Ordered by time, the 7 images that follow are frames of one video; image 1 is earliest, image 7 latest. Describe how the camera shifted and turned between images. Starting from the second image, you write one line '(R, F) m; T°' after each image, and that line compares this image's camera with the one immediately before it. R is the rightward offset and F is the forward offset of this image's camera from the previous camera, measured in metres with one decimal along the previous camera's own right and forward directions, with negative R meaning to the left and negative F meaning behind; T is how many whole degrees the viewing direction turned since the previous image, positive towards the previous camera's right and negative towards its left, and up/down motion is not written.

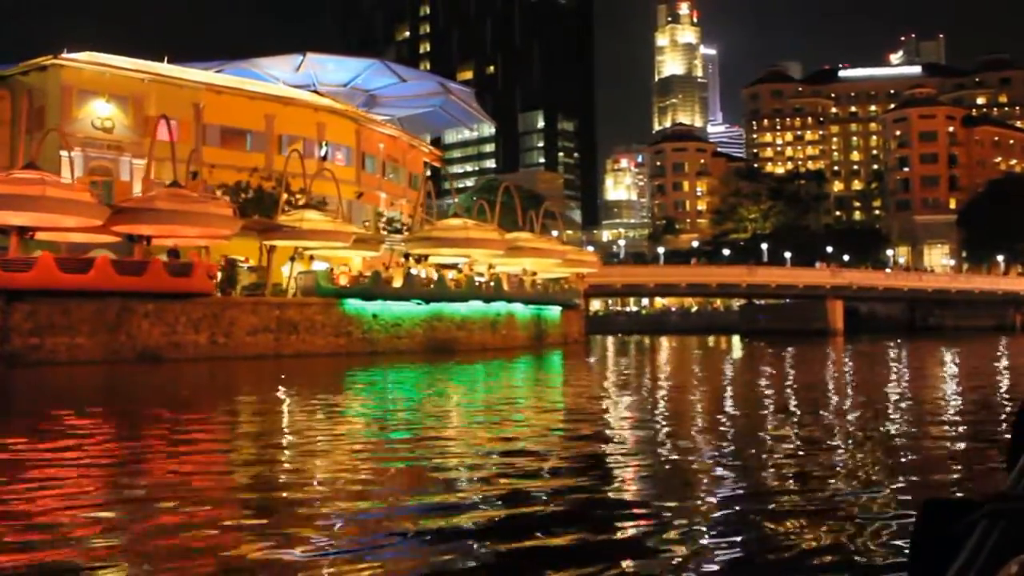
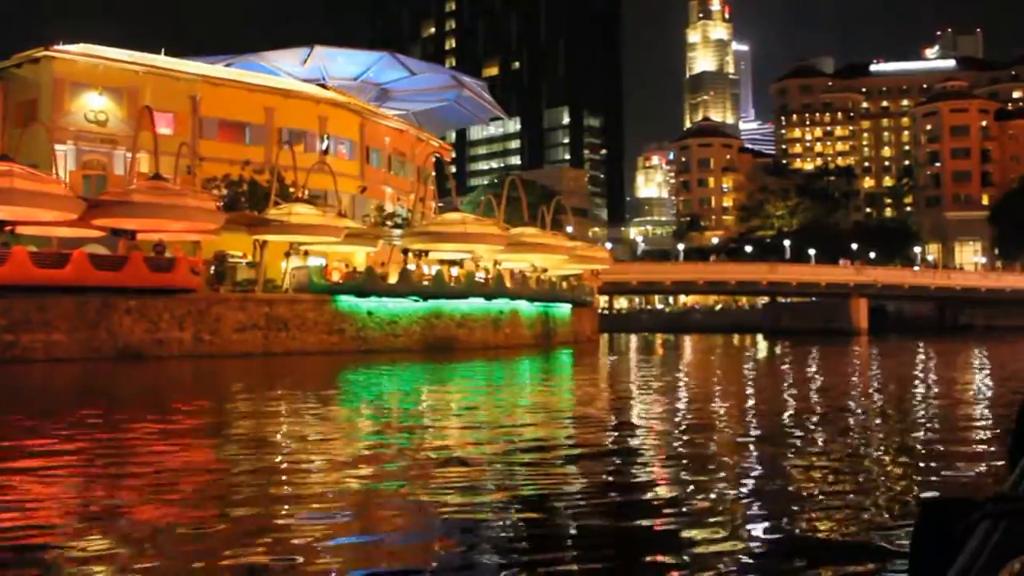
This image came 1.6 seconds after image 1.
(+1.0, +1.1) m; -2°
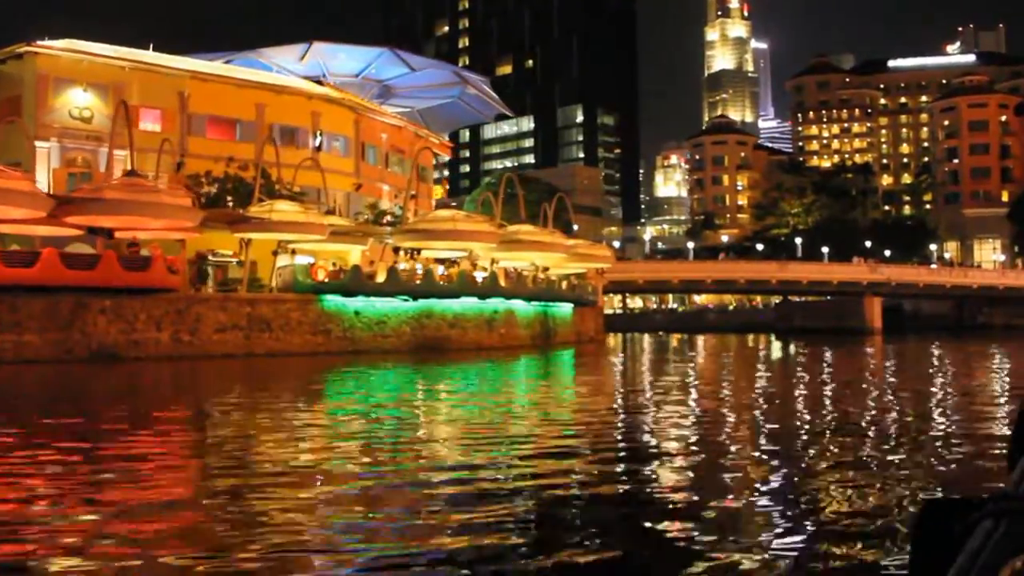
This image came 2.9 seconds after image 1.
(+0.9, +1.0) m; -1°
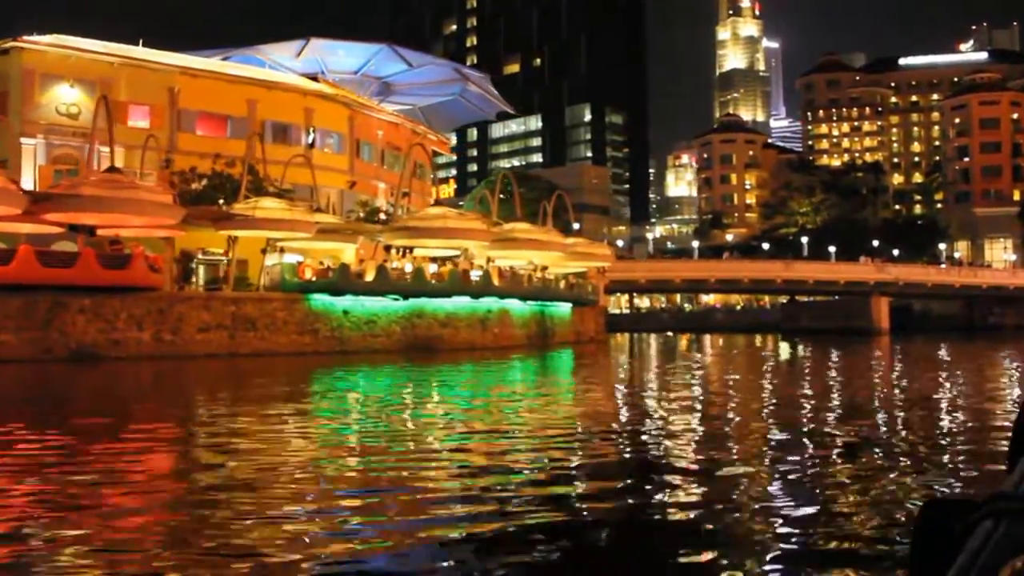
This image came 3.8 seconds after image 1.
(+0.6, +0.7) m; -1°
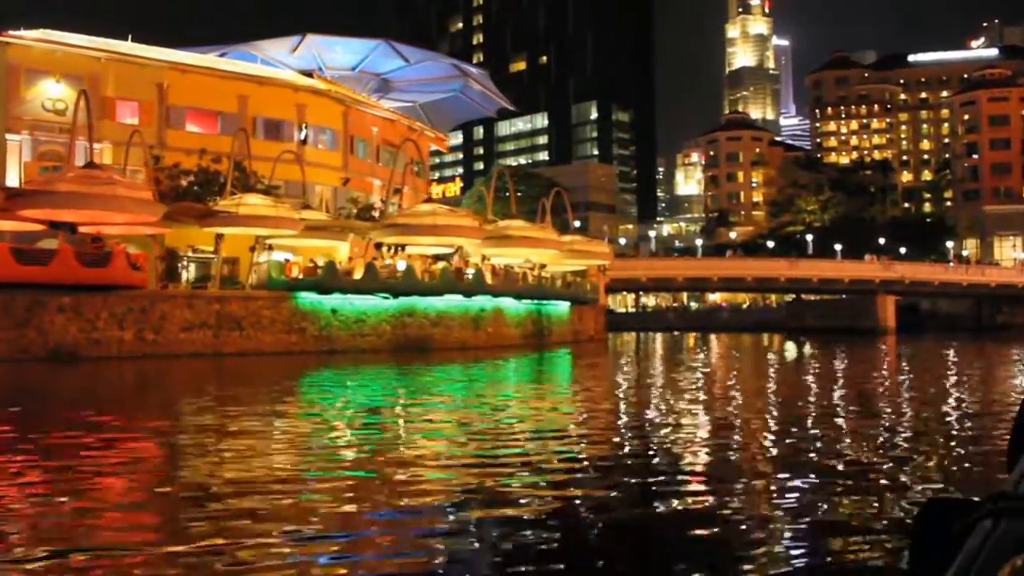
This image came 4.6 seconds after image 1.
(+0.5, +0.6) m; -1°
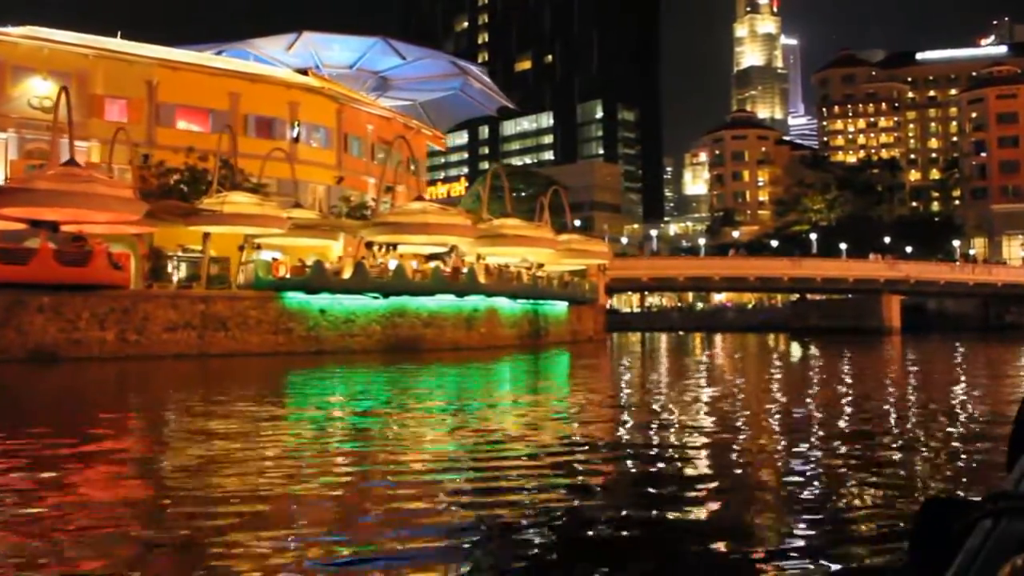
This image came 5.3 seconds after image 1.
(+0.5, +0.6) m; -1°
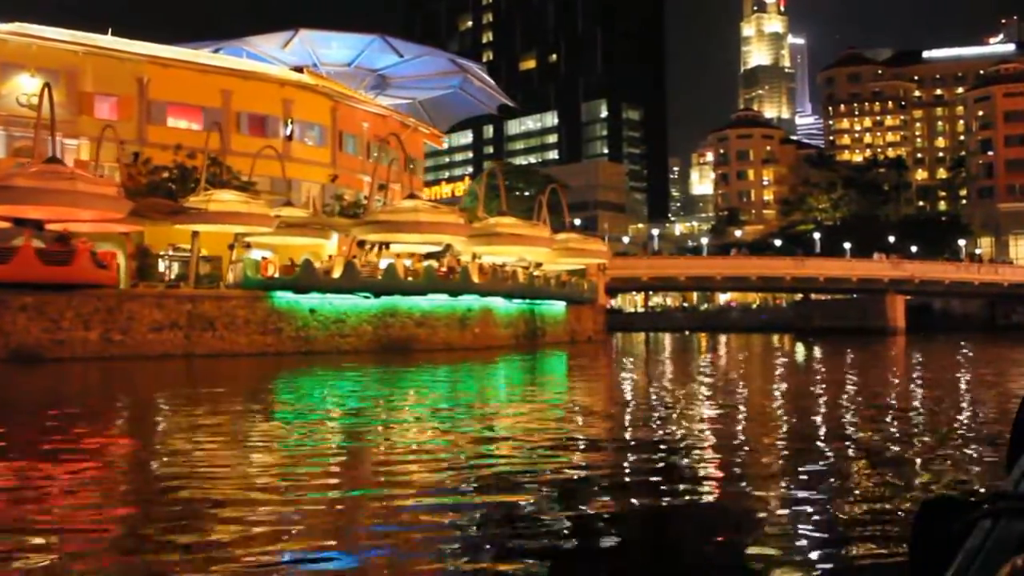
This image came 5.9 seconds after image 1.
(+0.4, +0.5) m; 0°
